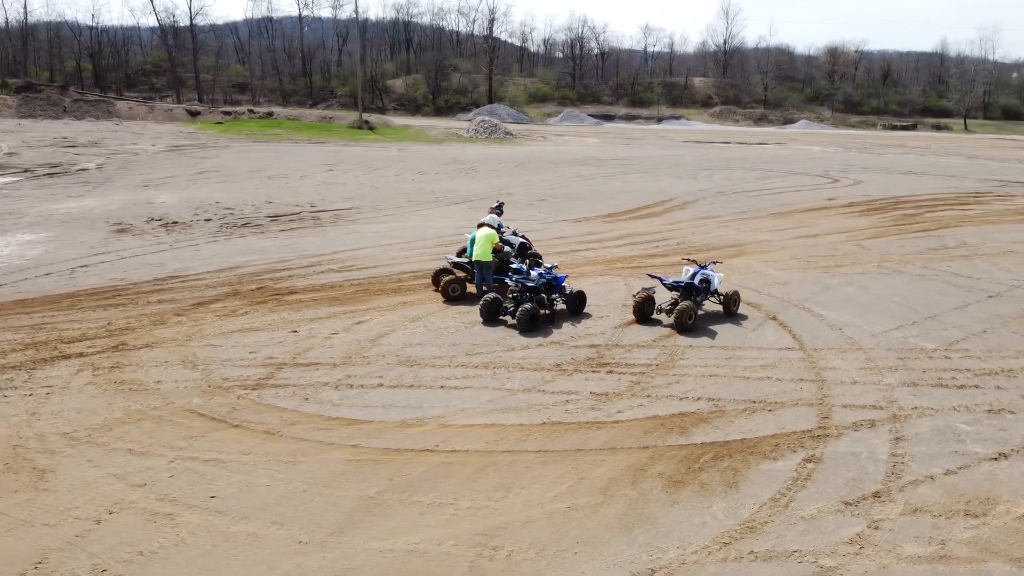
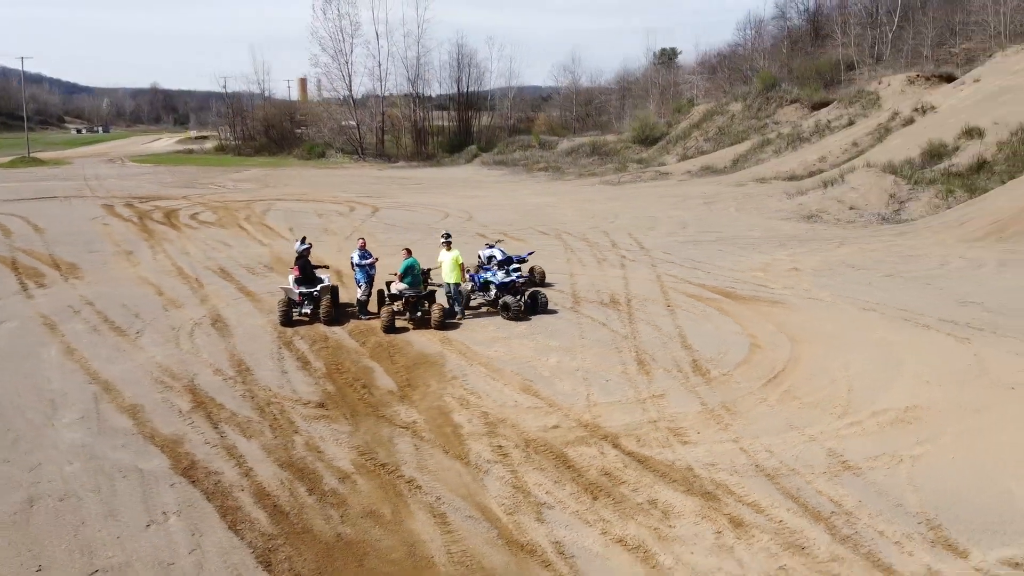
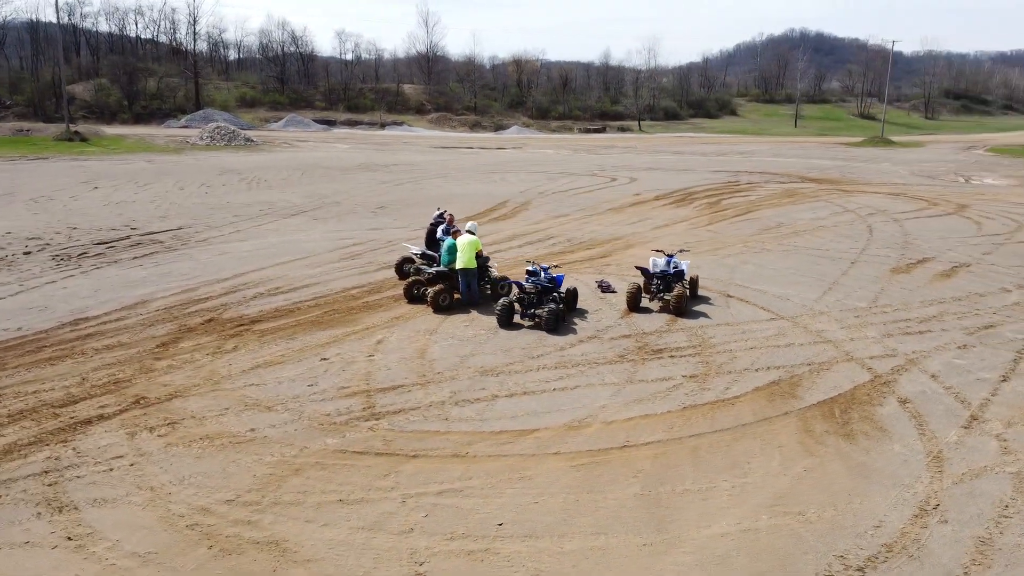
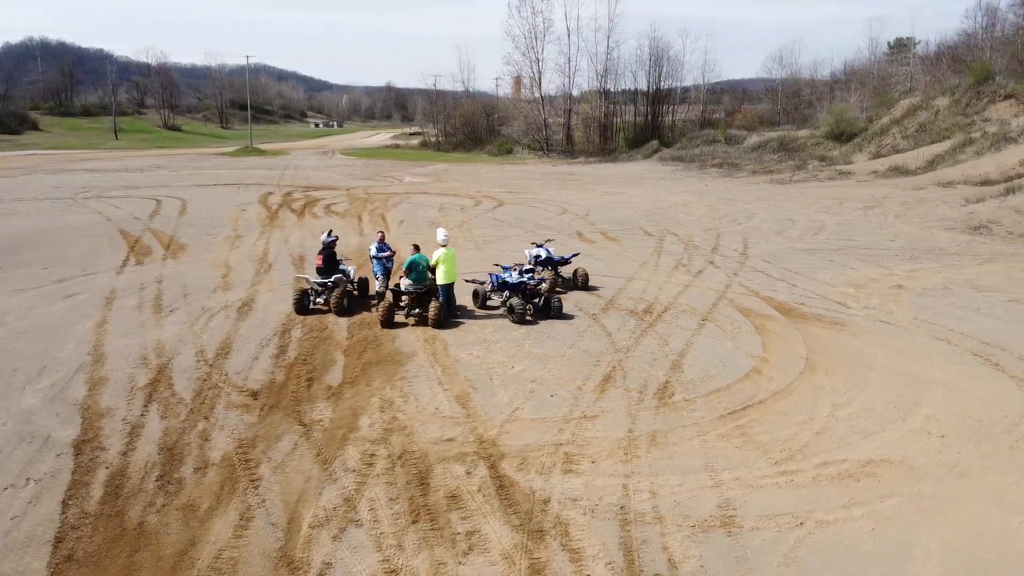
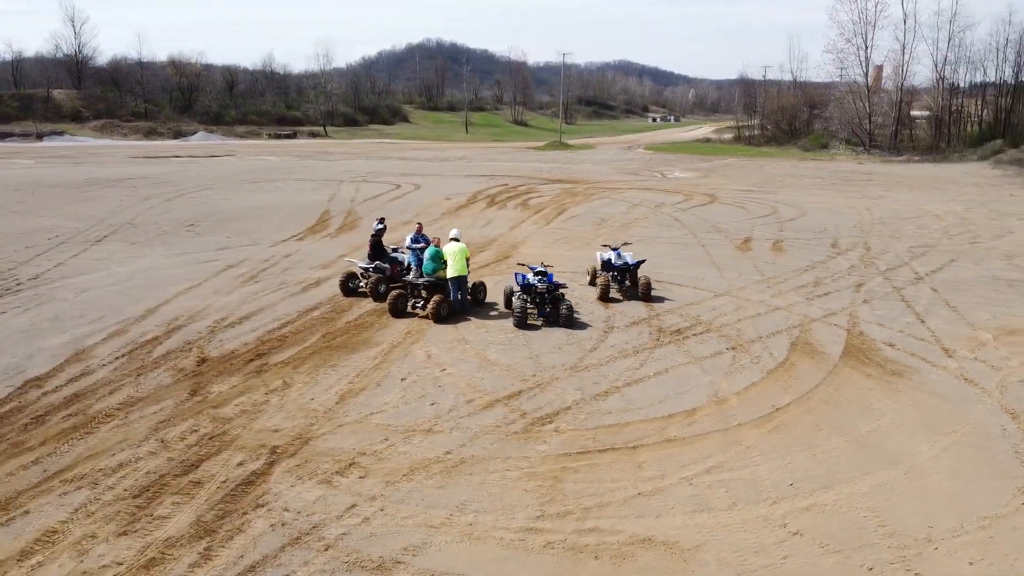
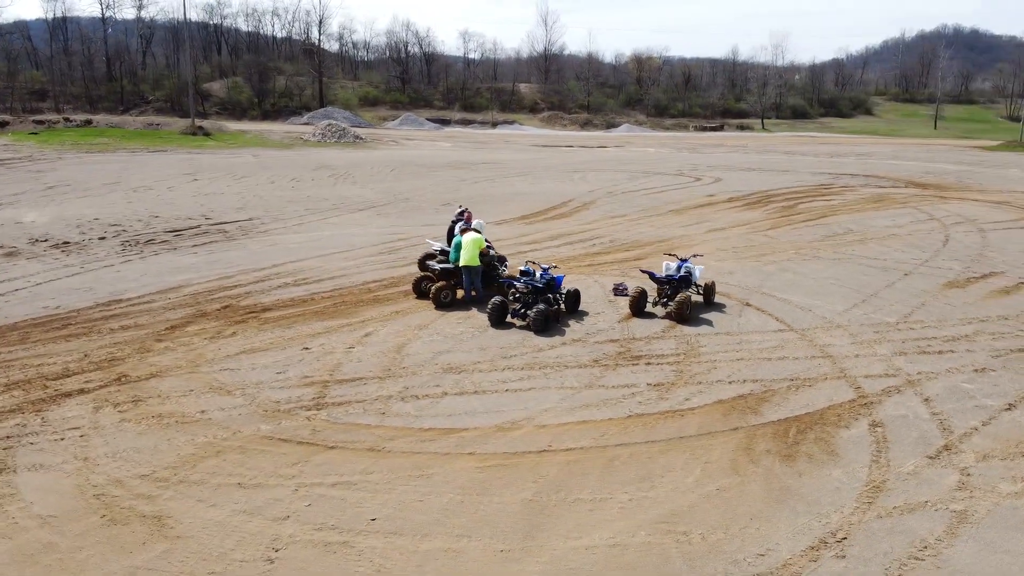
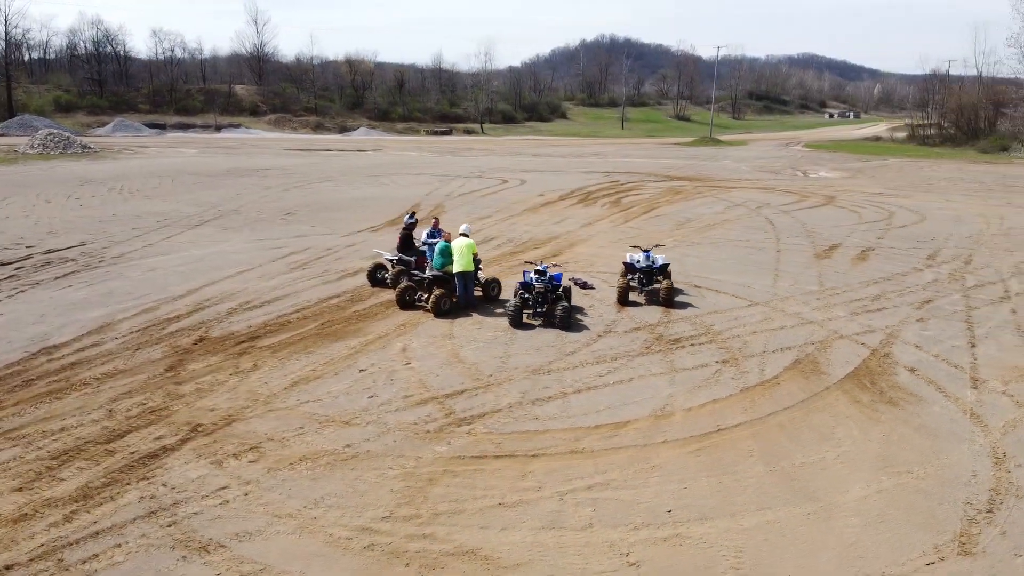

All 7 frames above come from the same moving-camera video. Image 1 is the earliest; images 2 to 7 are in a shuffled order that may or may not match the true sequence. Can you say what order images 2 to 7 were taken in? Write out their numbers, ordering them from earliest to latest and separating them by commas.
6, 3, 7, 5, 4, 2
